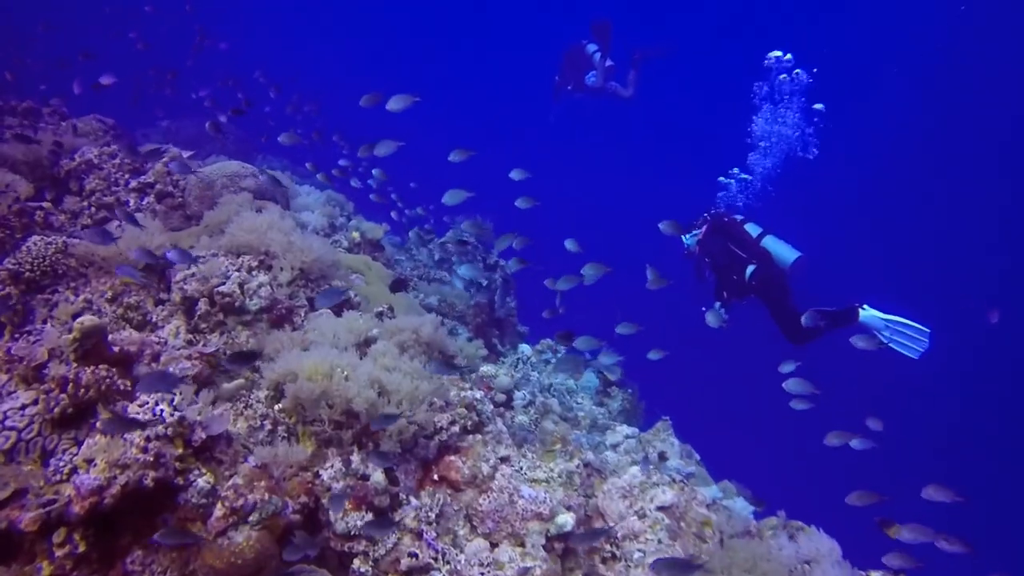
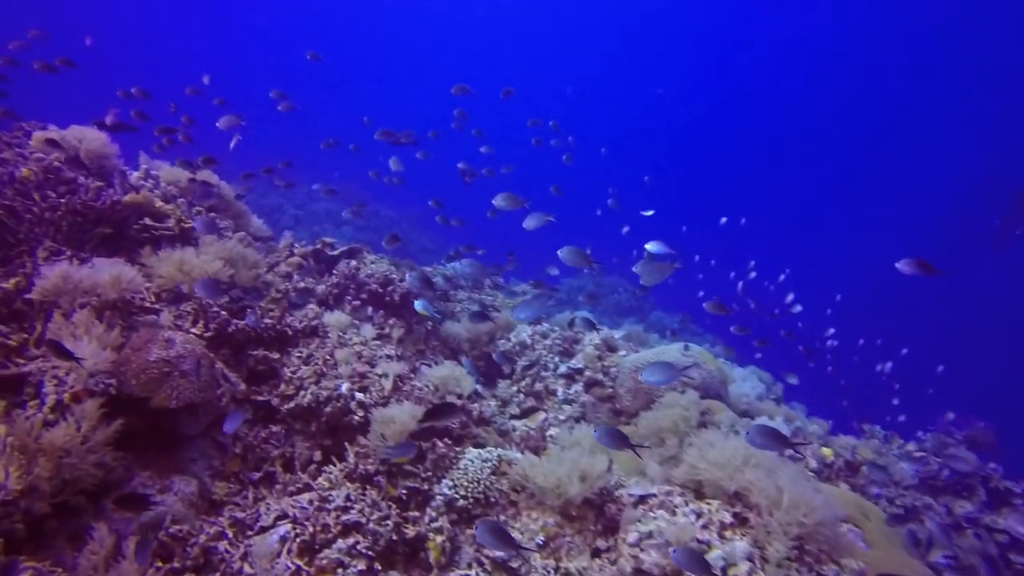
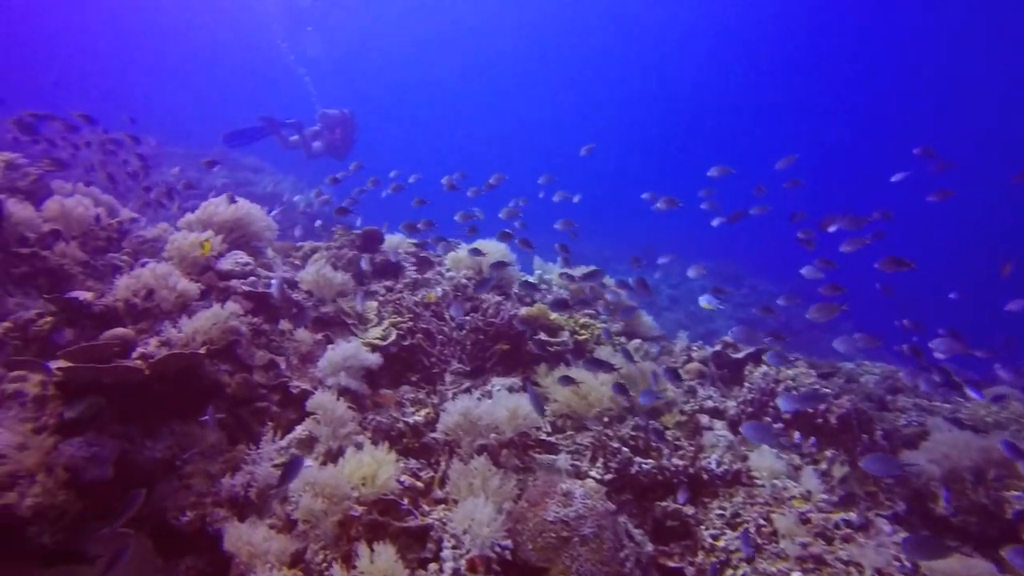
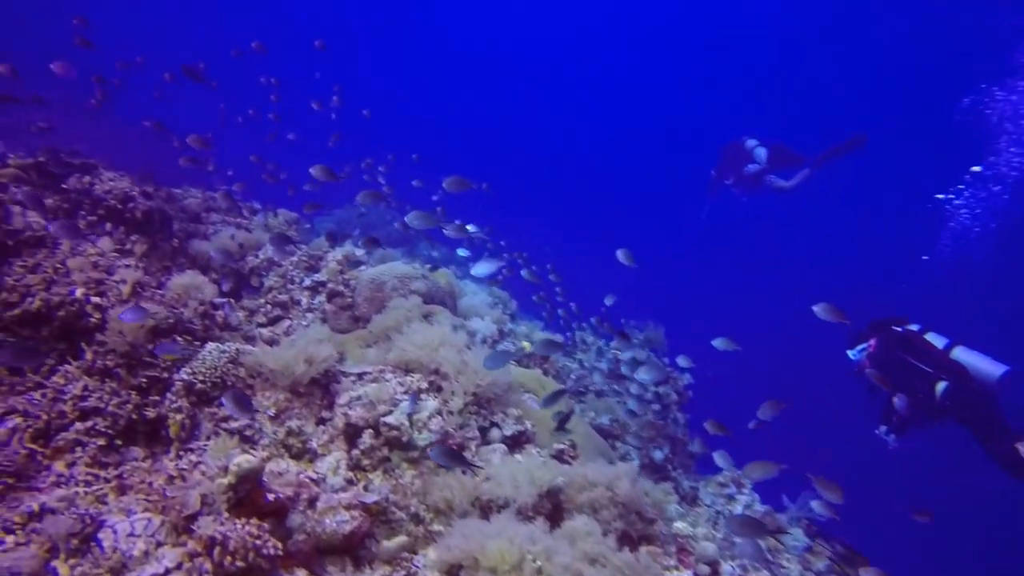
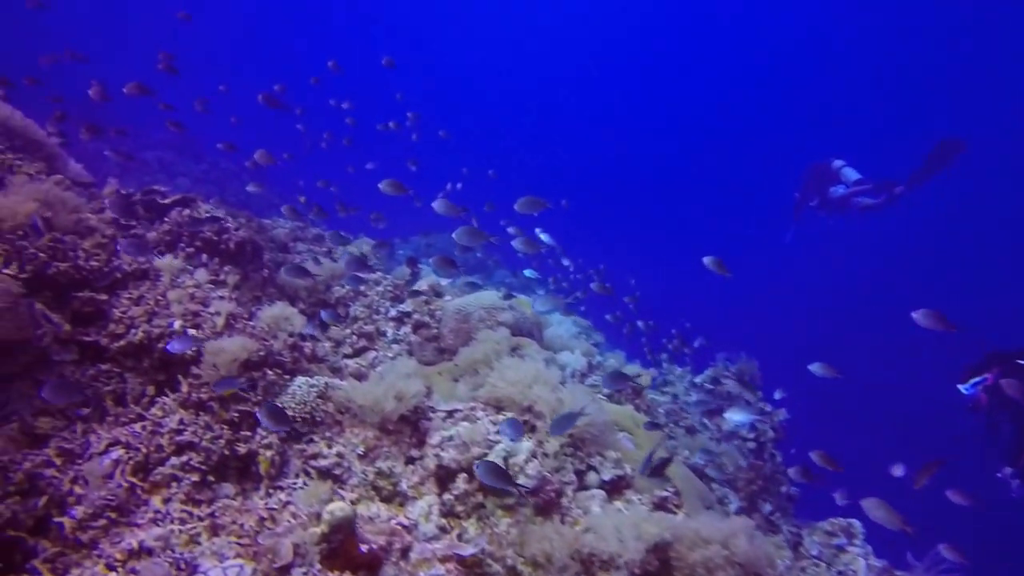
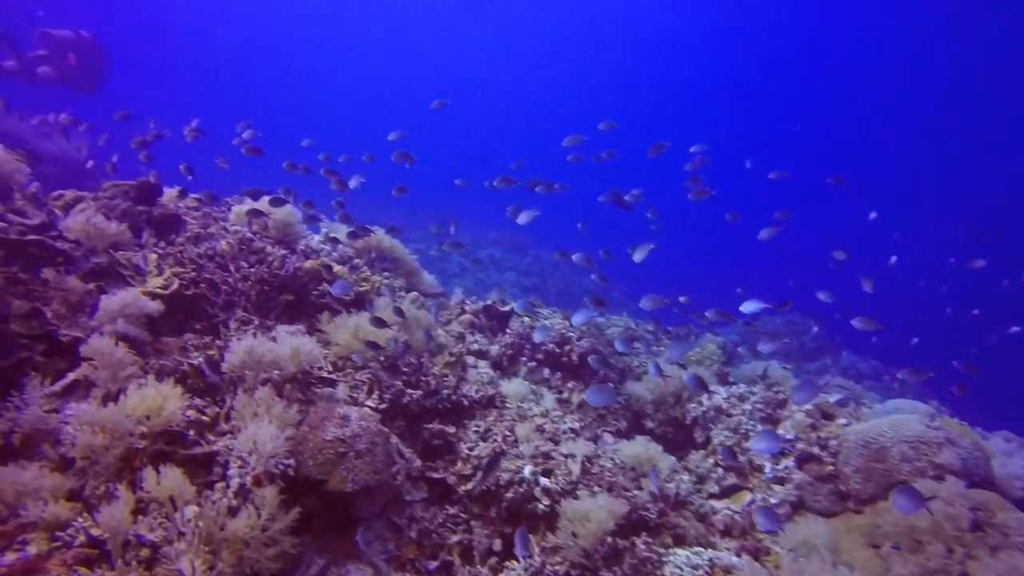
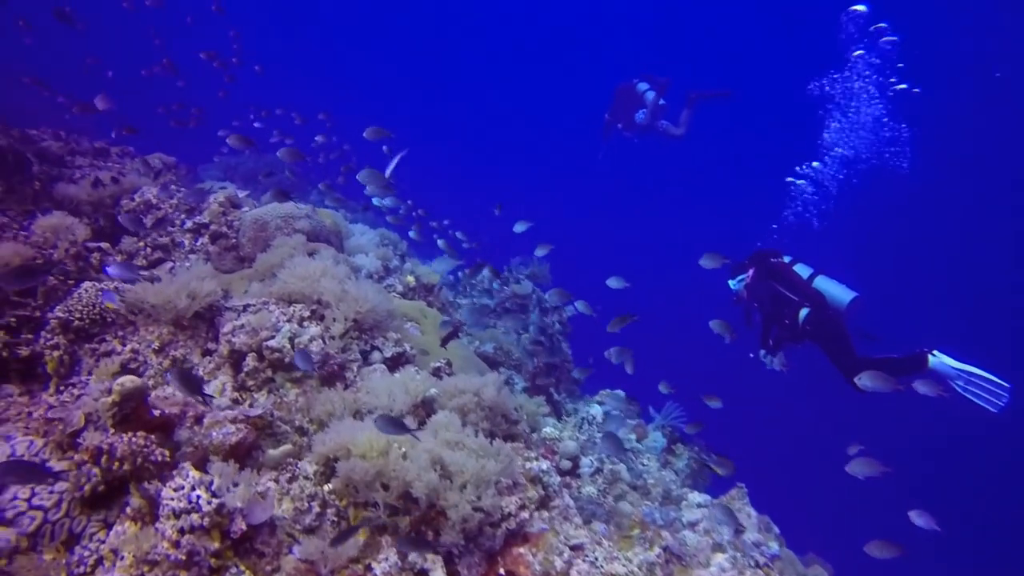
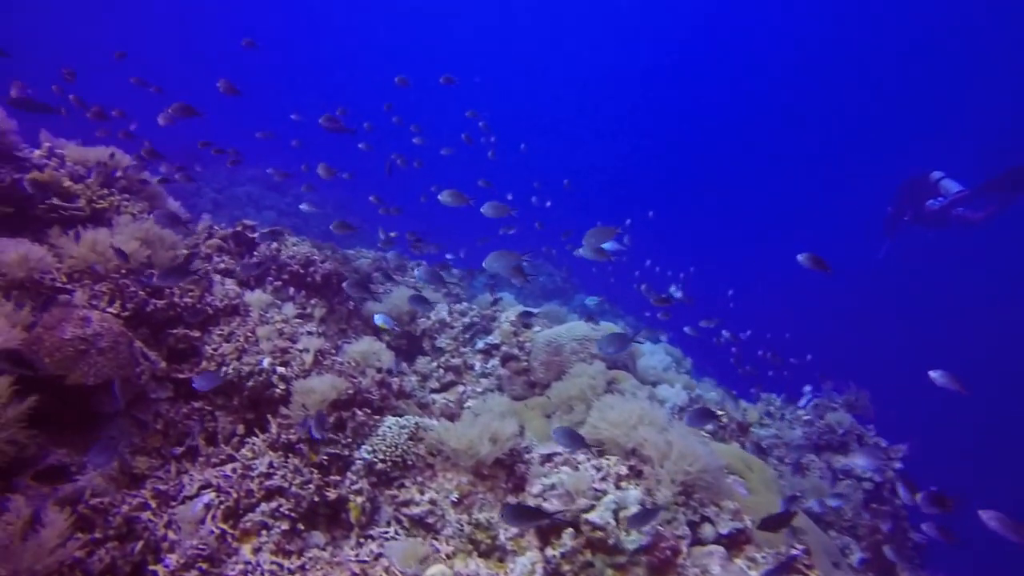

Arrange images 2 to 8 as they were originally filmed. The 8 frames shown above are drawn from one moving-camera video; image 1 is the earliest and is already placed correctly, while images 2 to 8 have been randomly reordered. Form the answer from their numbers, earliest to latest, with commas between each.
7, 4, 5, 8, 2, 6, 3
